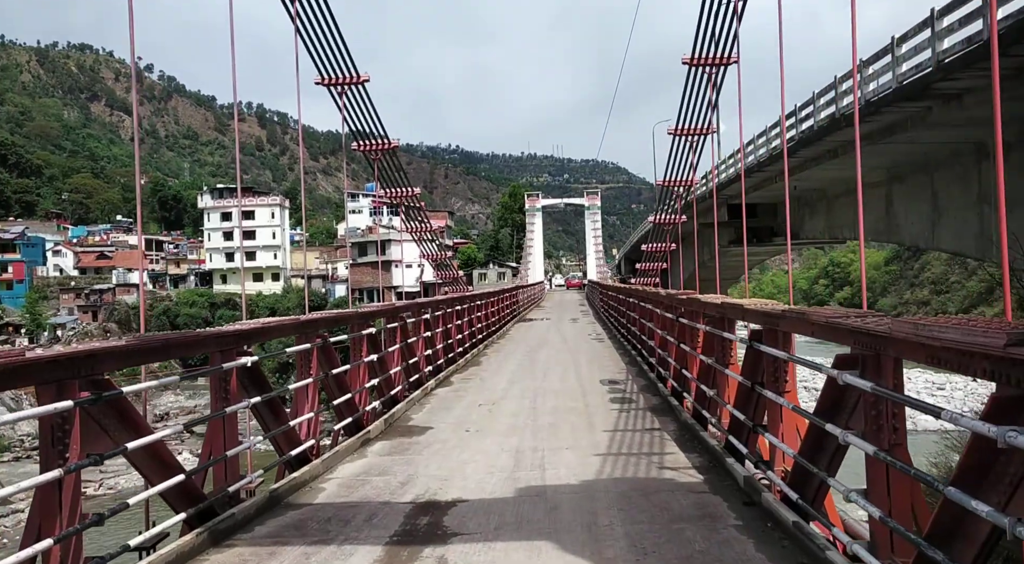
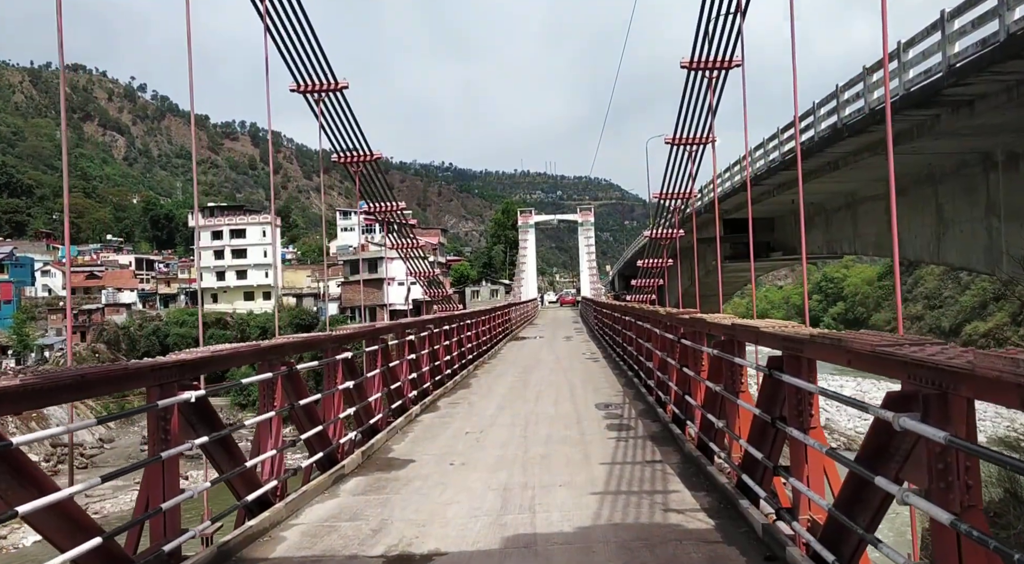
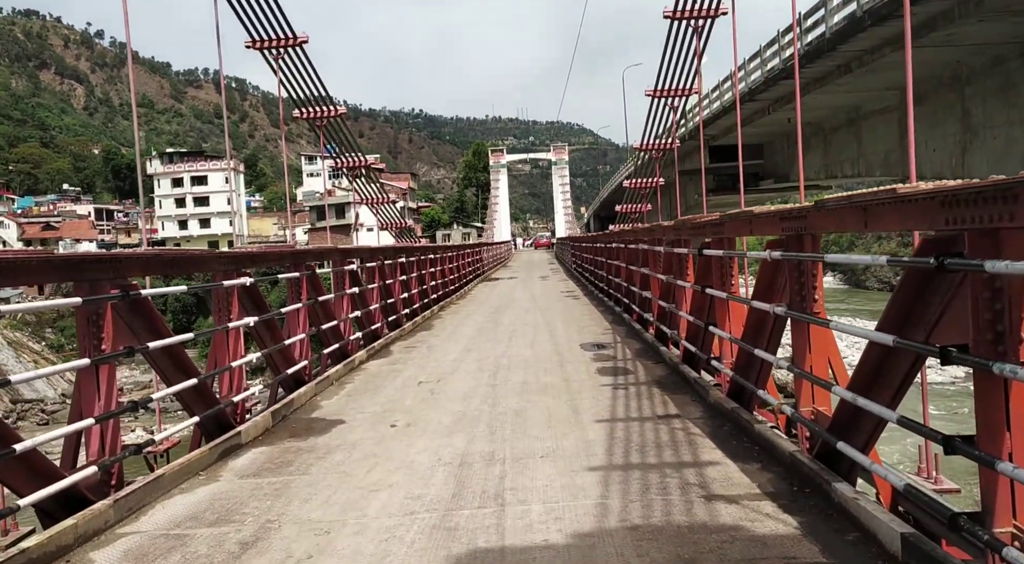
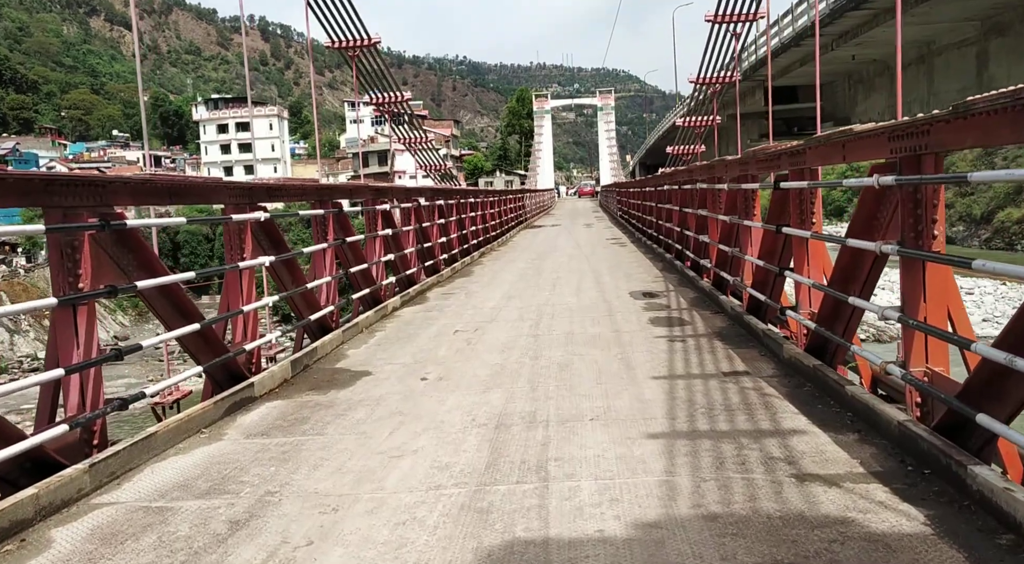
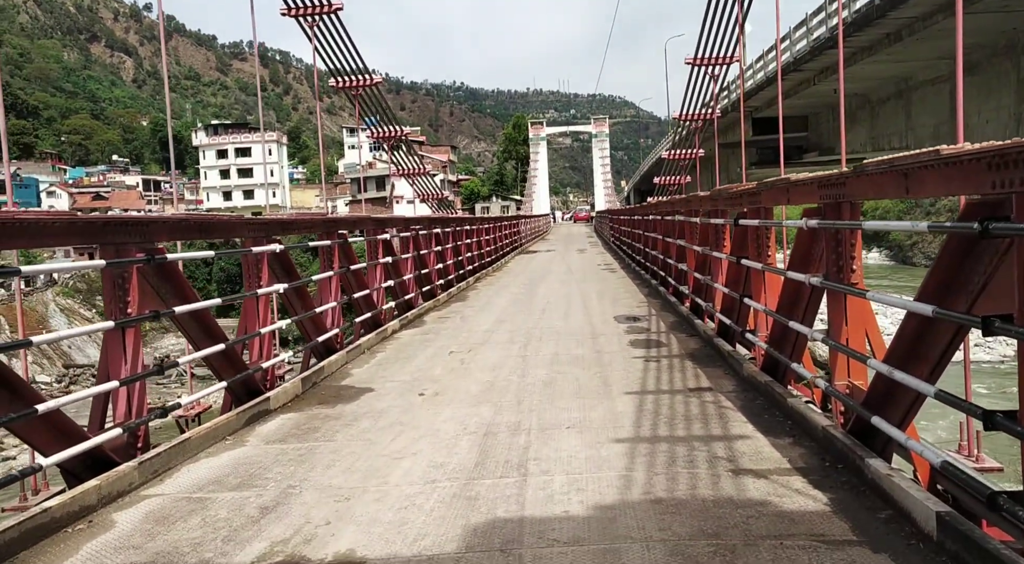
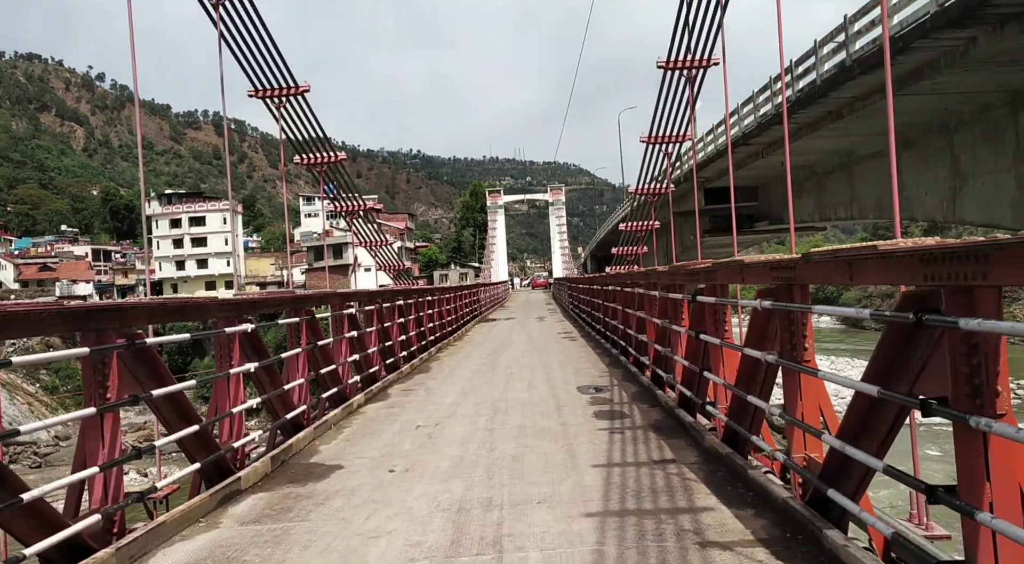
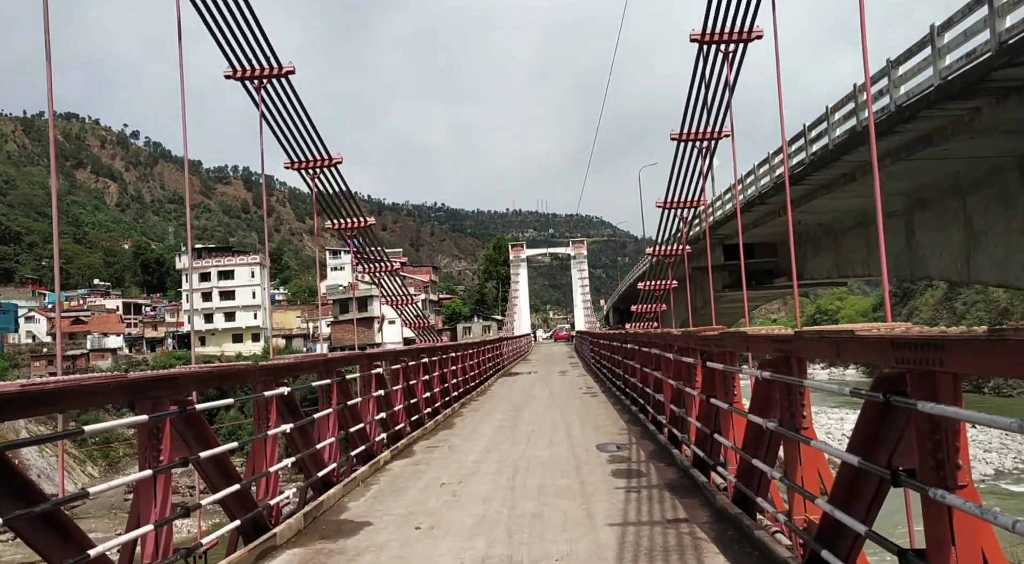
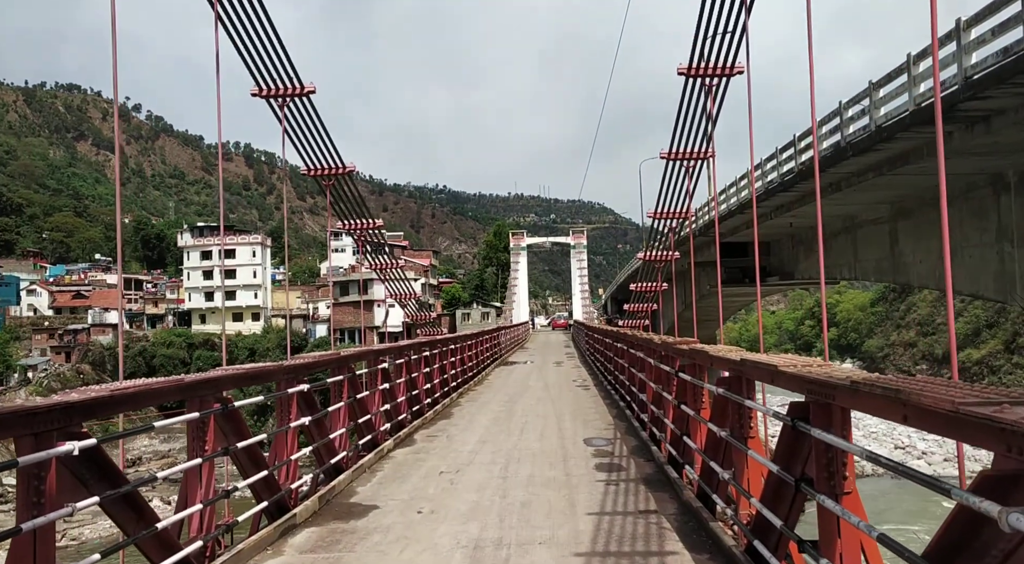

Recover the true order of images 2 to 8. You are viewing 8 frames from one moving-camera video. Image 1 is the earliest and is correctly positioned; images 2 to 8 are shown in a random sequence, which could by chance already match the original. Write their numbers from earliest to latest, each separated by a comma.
2, 8, 7, 6, 3, 5, 4
